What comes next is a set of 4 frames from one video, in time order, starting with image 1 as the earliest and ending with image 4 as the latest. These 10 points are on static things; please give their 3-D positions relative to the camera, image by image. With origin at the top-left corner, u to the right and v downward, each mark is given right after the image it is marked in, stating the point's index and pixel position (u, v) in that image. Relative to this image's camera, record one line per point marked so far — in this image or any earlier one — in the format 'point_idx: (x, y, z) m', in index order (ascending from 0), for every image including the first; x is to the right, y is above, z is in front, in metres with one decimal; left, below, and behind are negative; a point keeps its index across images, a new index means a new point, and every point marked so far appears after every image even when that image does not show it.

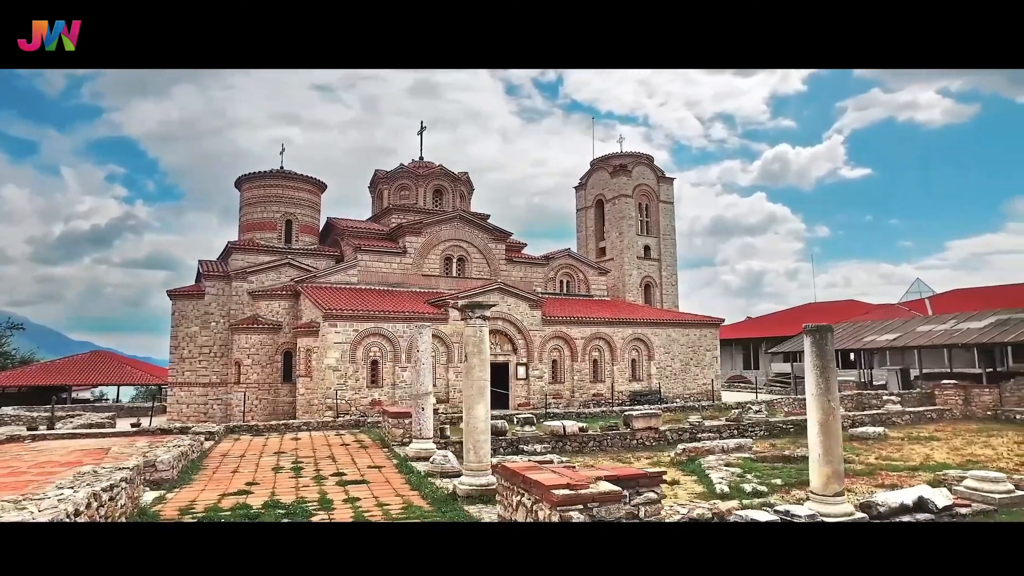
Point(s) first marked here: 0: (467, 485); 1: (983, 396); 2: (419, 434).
0: (-0.5, -2.3, +6.8) m
1: (+14.6, -3.4, +18.5) m
2: (-1.6, -2.6, +10.4) m
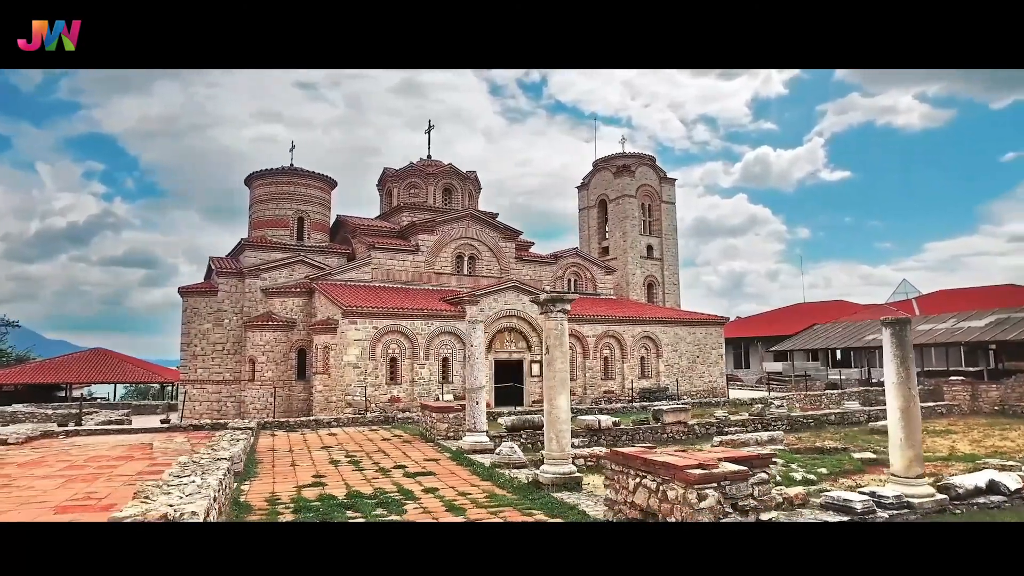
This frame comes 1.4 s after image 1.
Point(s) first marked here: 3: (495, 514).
0: (+0.5, -2.2, +7.0) m
1: (+15.3, -3.3, +19.1) m
2: (-0.7, -2.5, +10.7) m
3: (-0.2, -2.4, +6.4) m
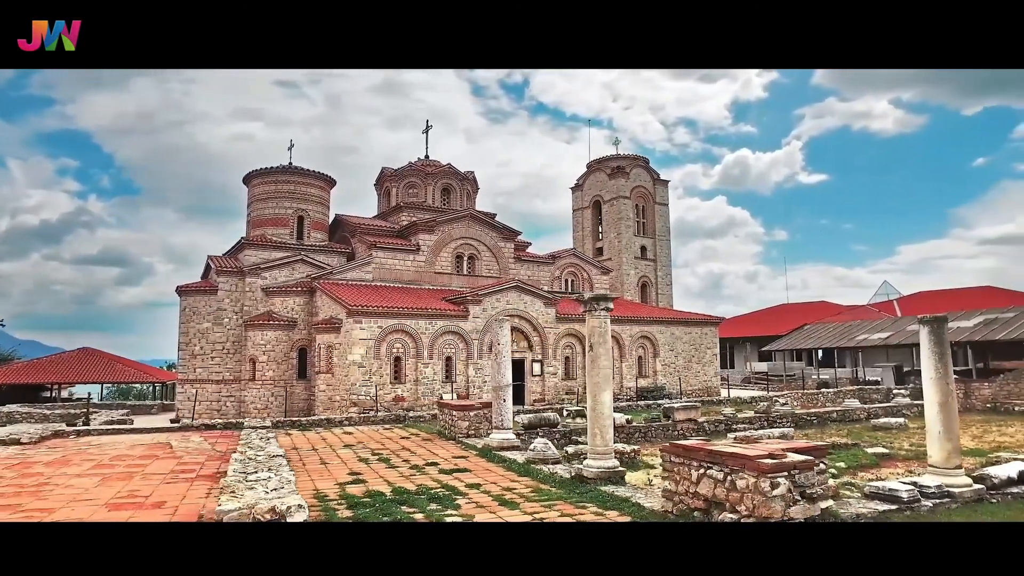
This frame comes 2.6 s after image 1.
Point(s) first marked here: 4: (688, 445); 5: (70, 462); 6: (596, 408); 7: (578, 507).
0: (+1.0, -2.2, +7.2) m
1: (+15.5, -3.4, +19.7) m
2: (-0.3, -2.5, +10.8) m
3: (+0.4, -2.4, +6.5) m
4: (+1.7, -1.5, +5.7) m
5: (-7.1, -2.8, +9.6) m
6: (+1.1, -1.5, +7.5) m
7: (+0.7, -2.4, +6.4) m
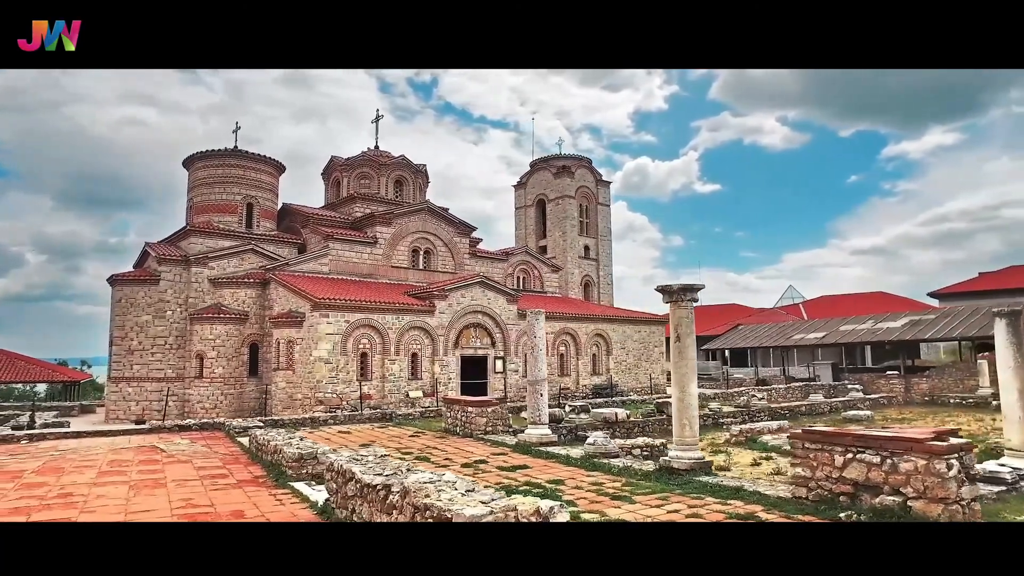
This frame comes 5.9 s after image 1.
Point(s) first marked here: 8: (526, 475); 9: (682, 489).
0: (+2.1, -2.1, +7.1) m
1: (+14.7, -3.5, +21.5) m
2: (+0.3, -2.3, +10.5) m
3: (+1.6, -2.3, +6.4) m
4: (+3.0, -1.4, +5.7) m
5: (-6.3, -2.5, +8.3) m
6: (+2.1, -1.4, +7.4) m
7: (+1.9, -2.2, +6.3) m
8: (+0.2, -2.5, +7.9) m
9: (+1.9, -2.3, +6.6) m
